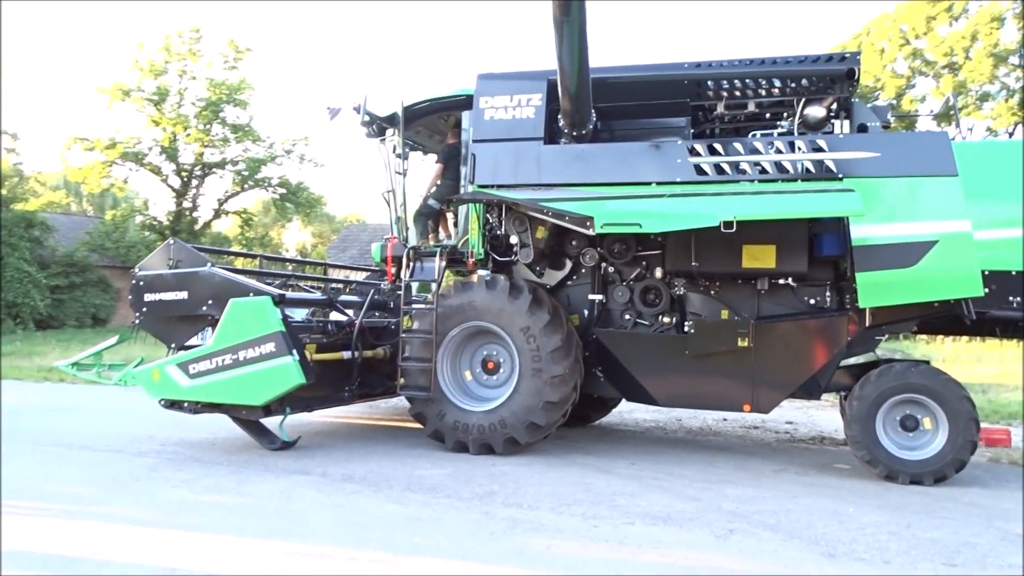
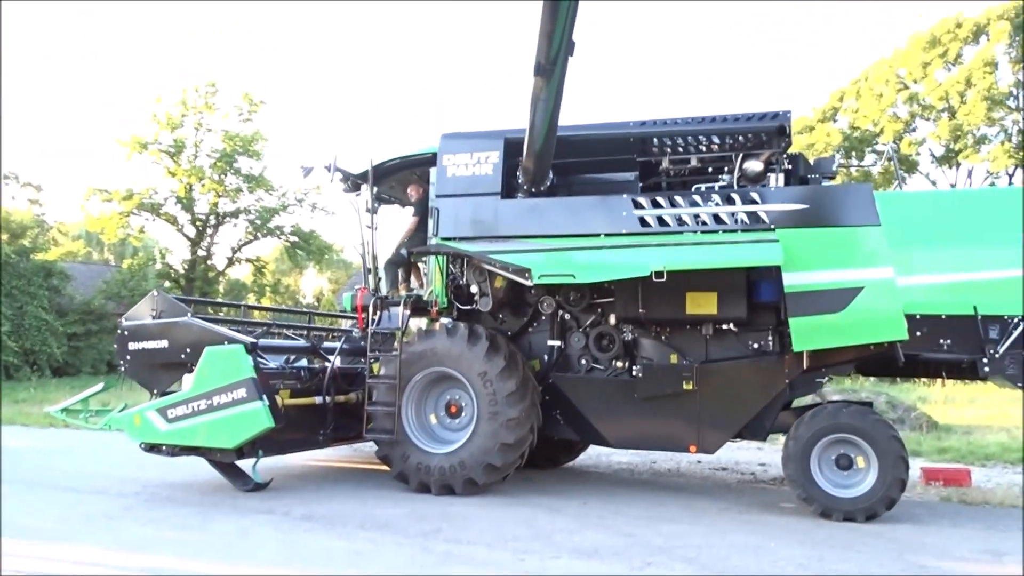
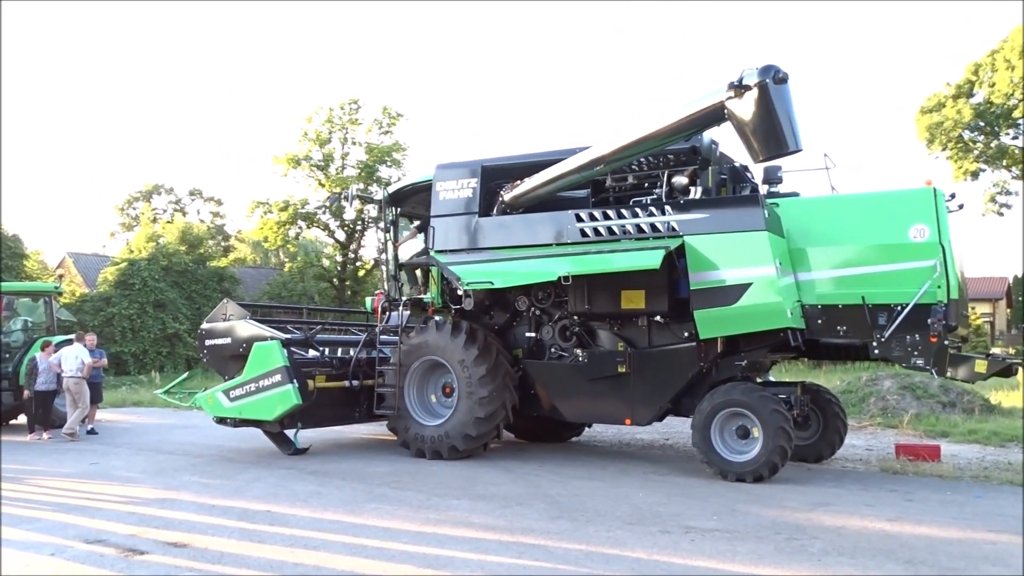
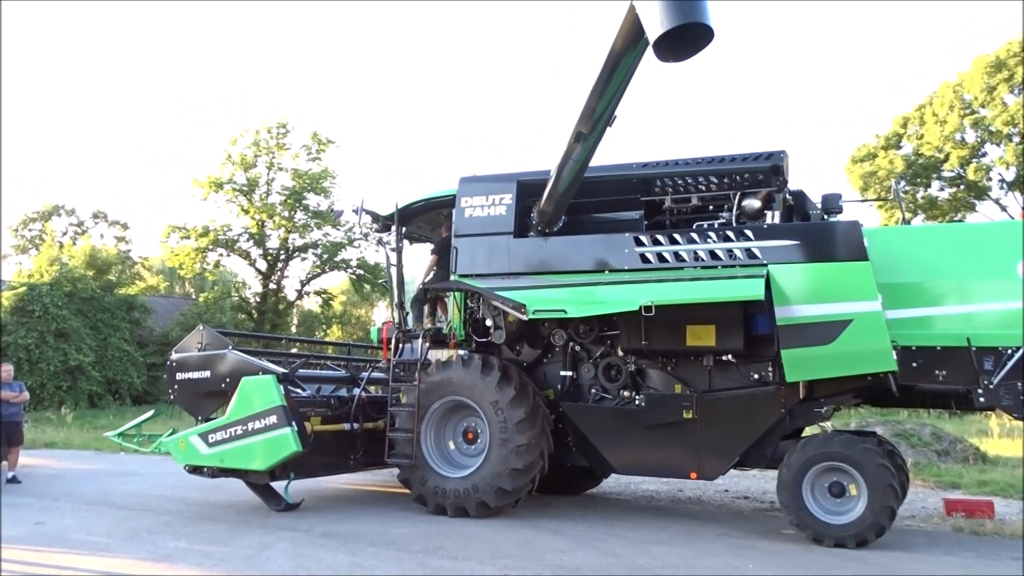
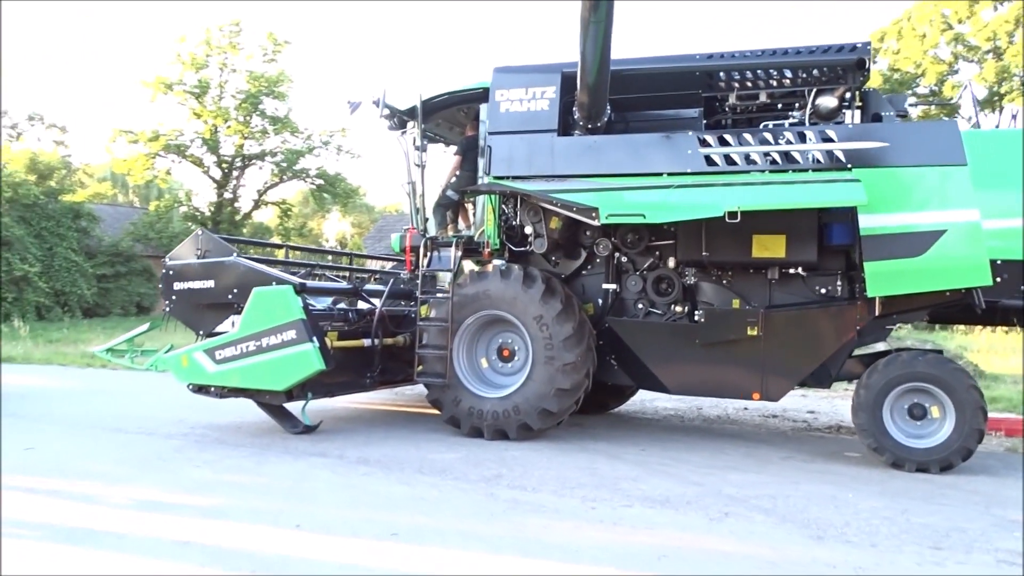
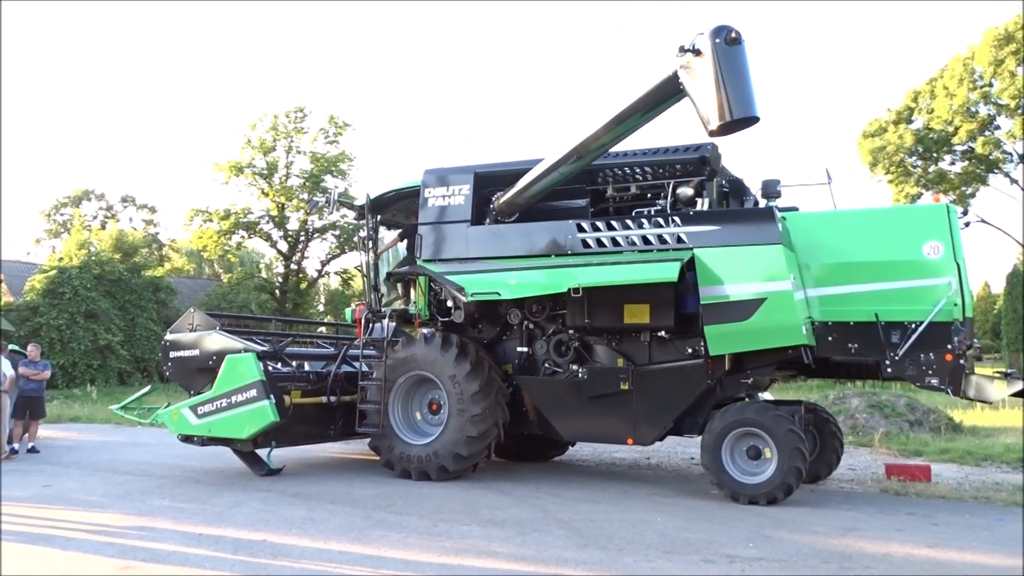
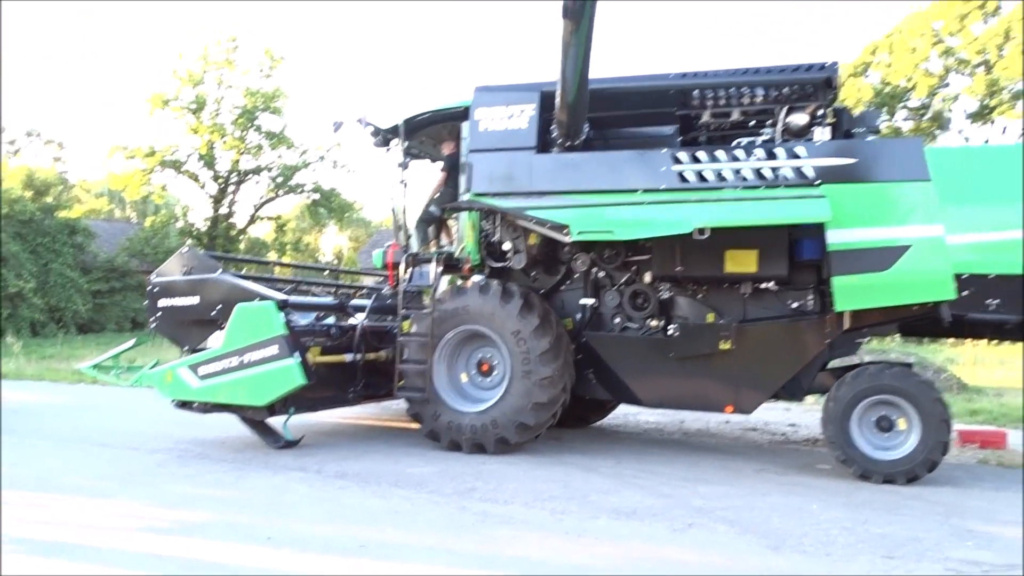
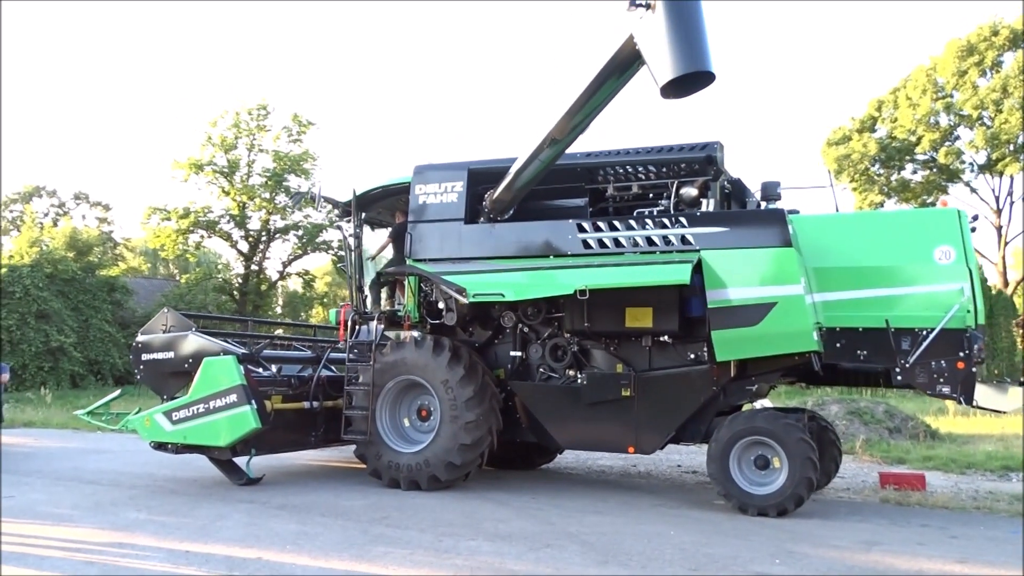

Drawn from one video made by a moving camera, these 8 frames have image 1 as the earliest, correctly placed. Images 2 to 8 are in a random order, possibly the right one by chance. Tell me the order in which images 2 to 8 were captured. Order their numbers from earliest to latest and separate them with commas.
5, 7, 2, 4, 8, 6, 3
